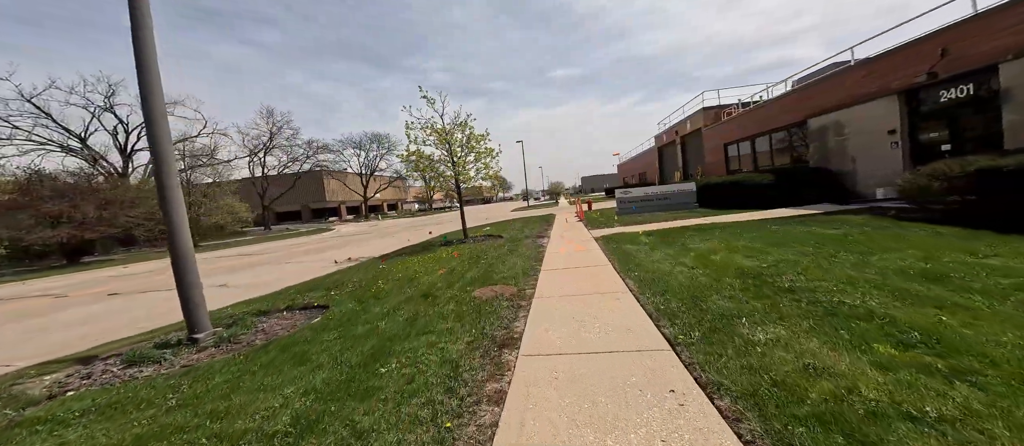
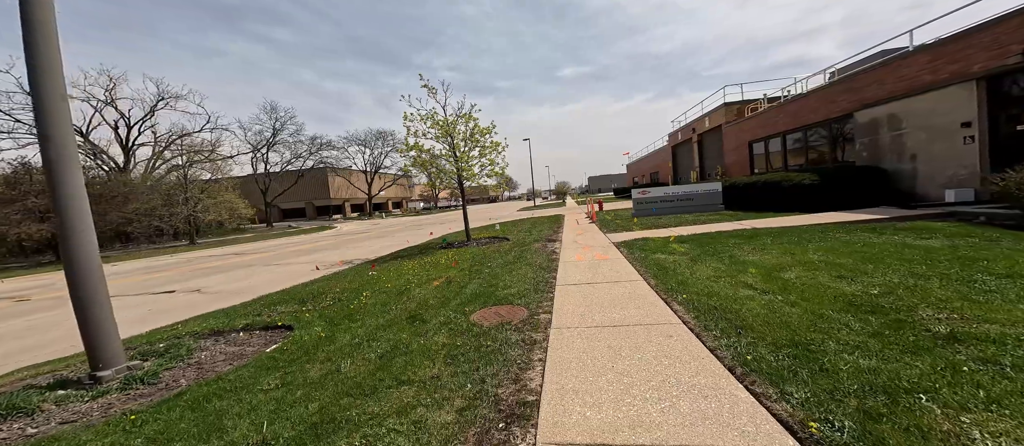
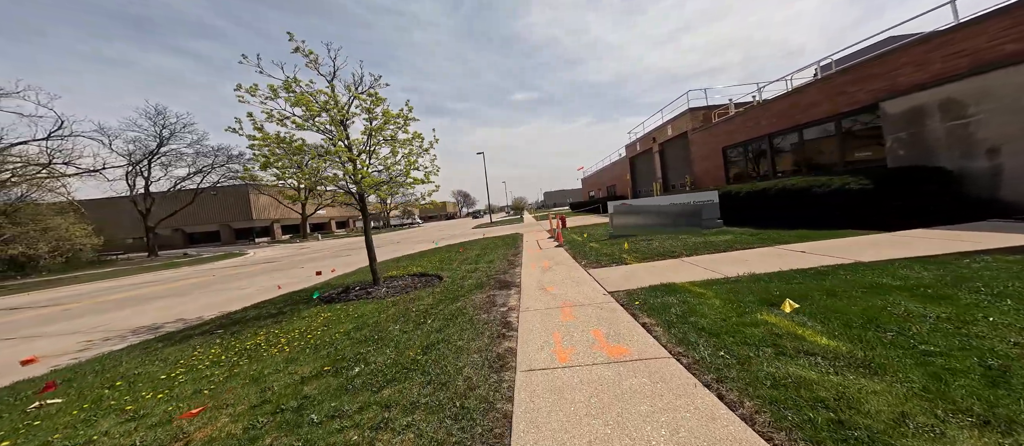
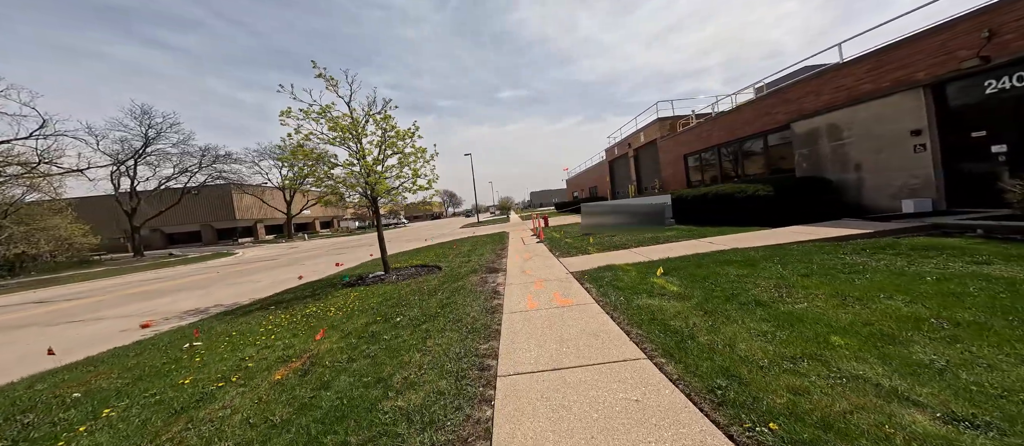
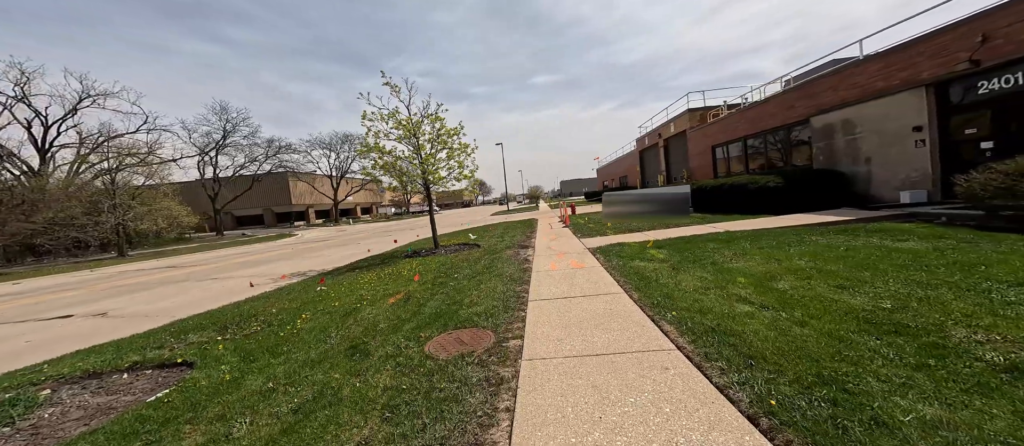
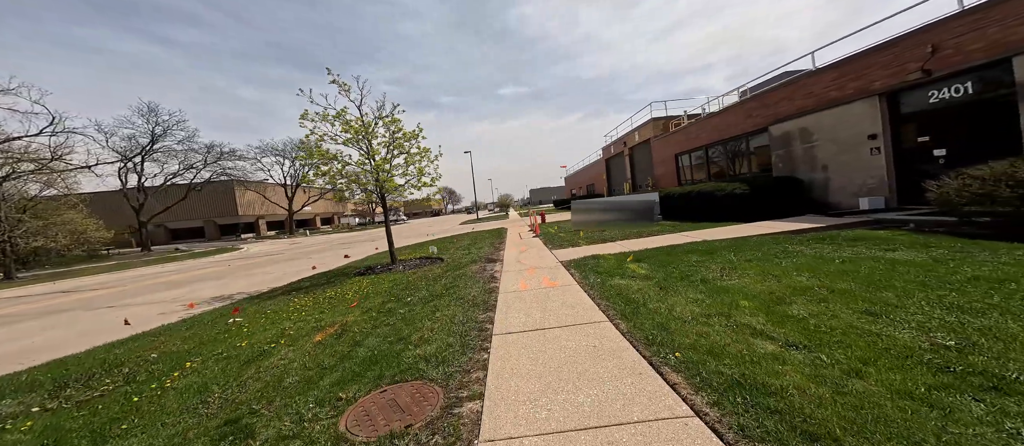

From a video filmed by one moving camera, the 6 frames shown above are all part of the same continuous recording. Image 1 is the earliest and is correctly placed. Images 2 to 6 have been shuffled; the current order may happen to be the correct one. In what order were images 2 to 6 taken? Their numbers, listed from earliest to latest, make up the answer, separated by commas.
2, 5, 6, 4, 3
